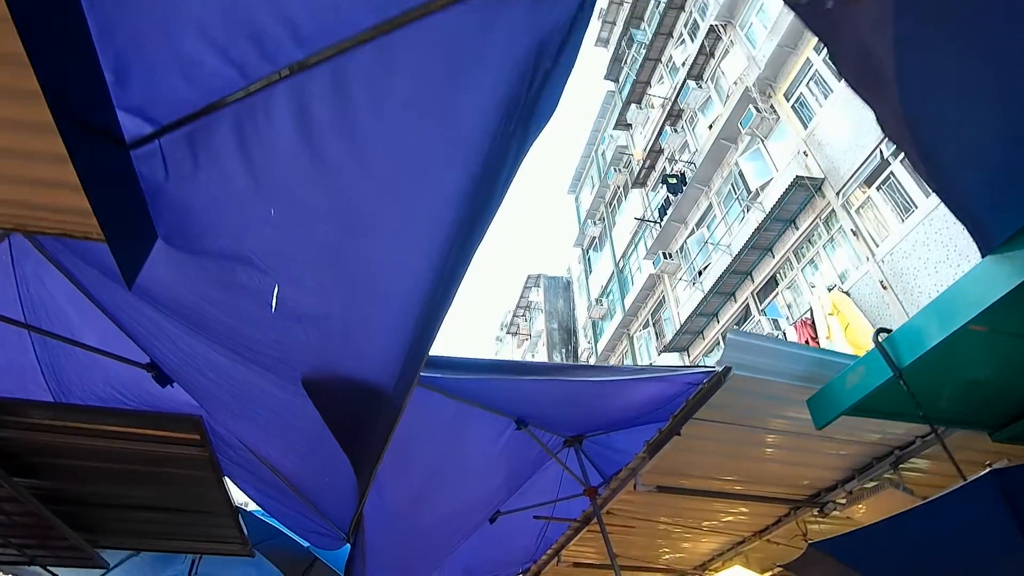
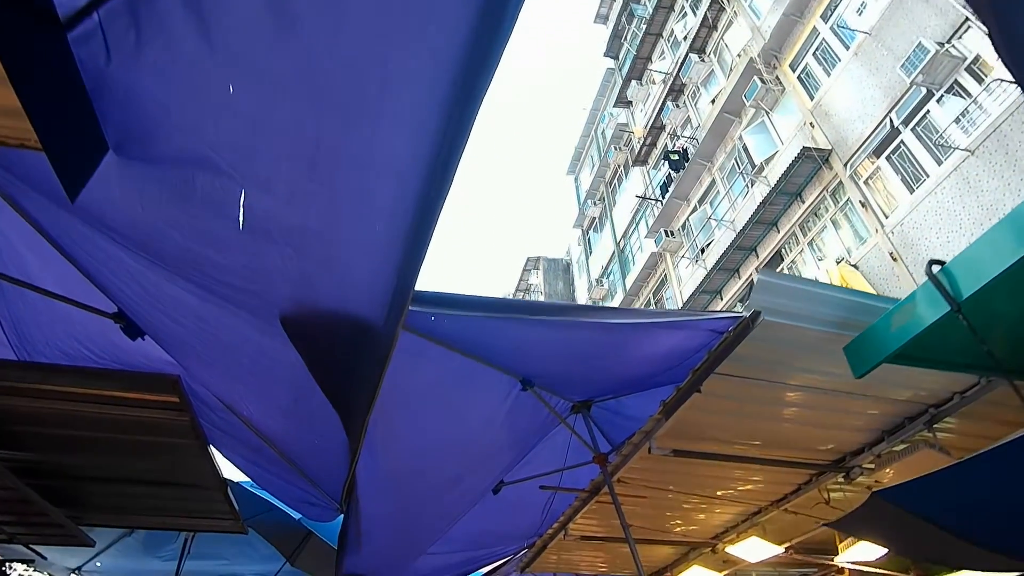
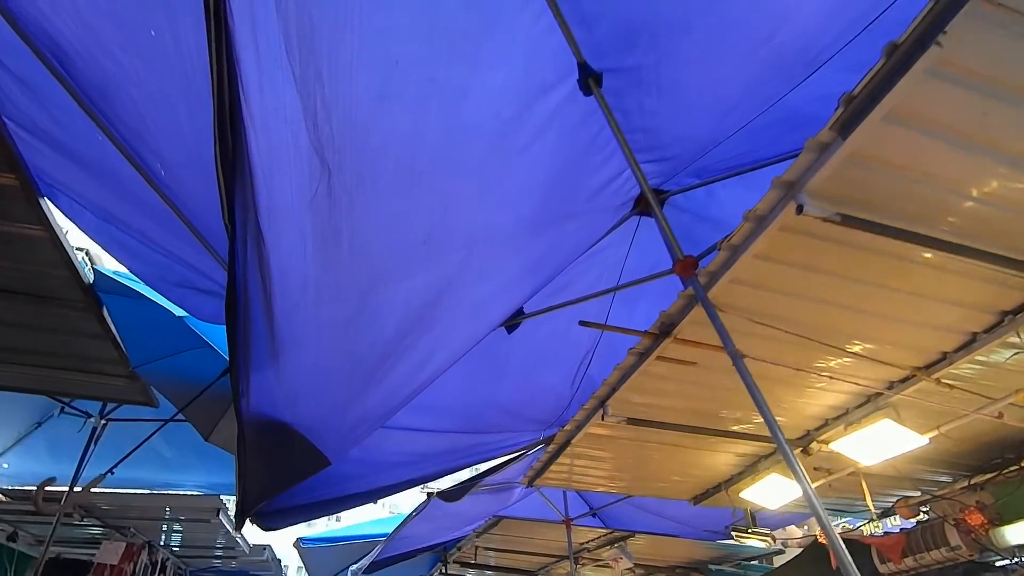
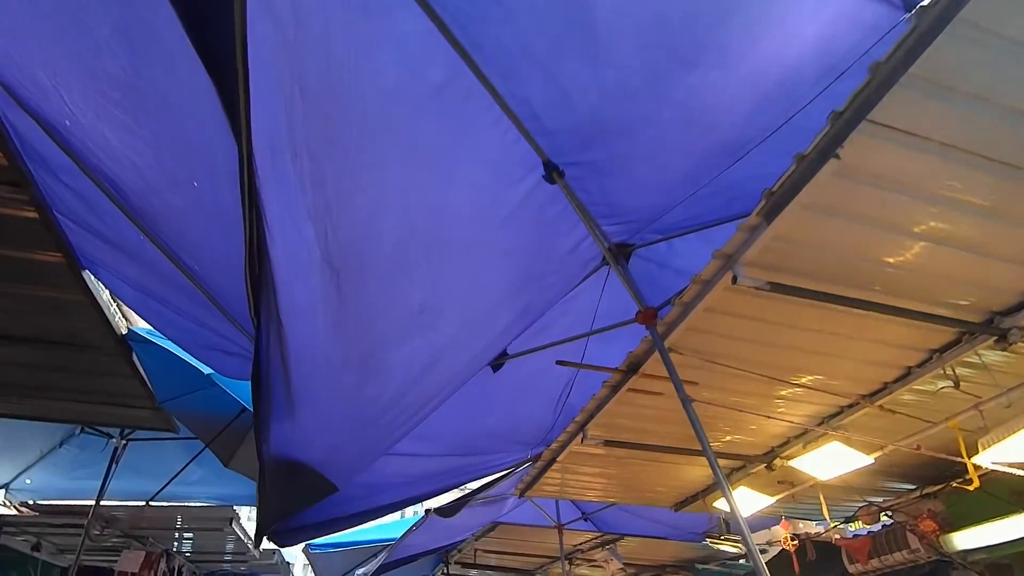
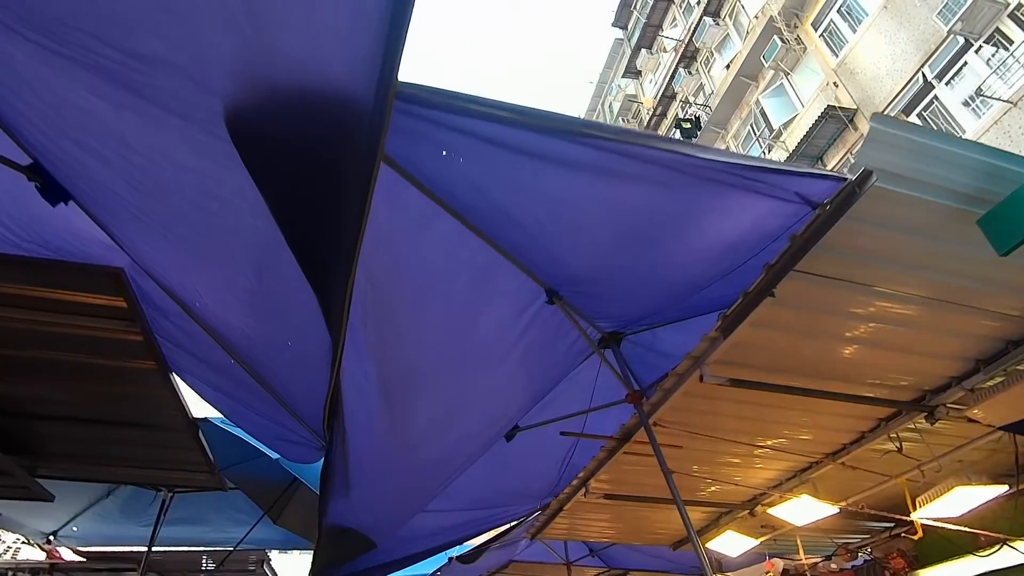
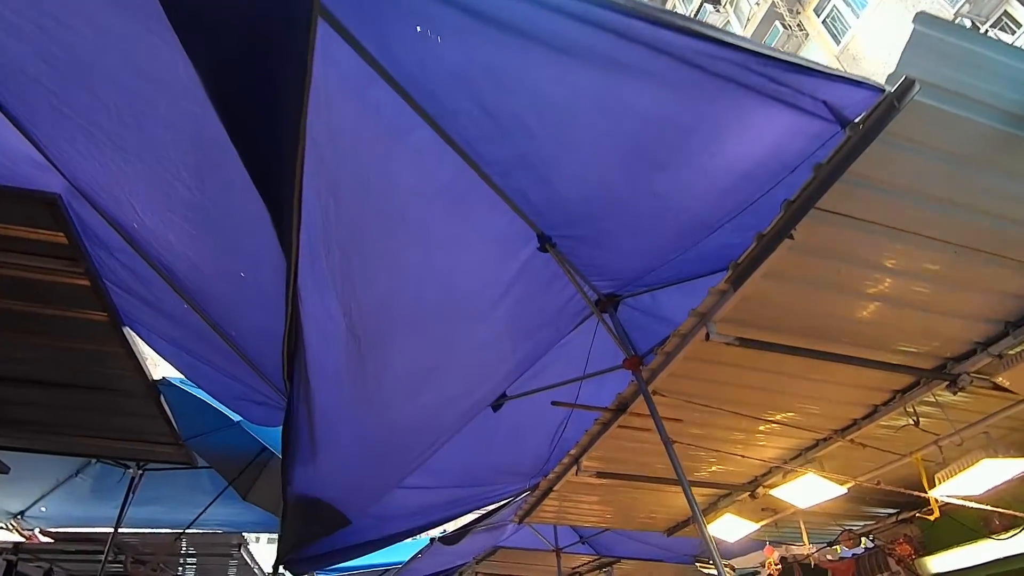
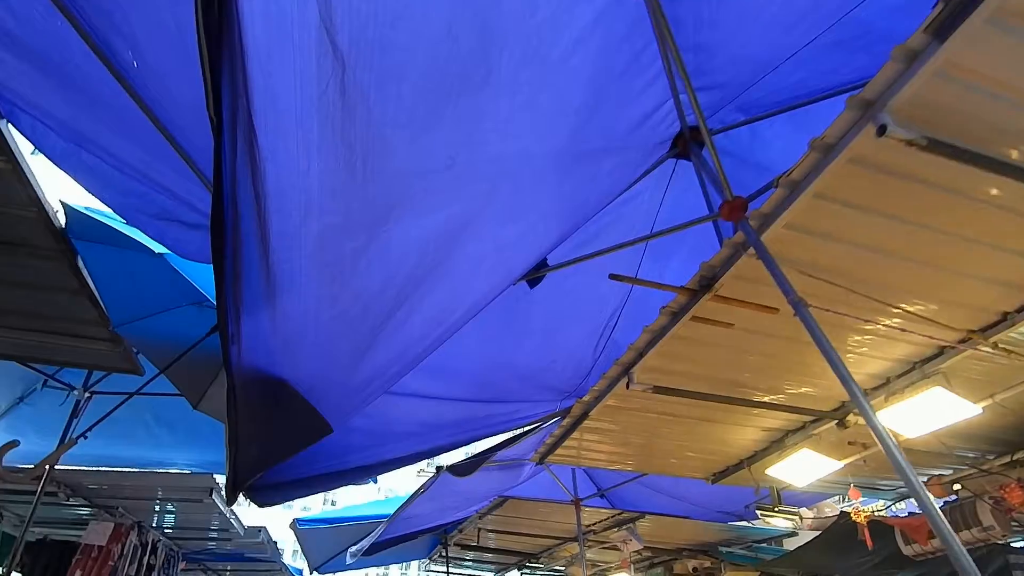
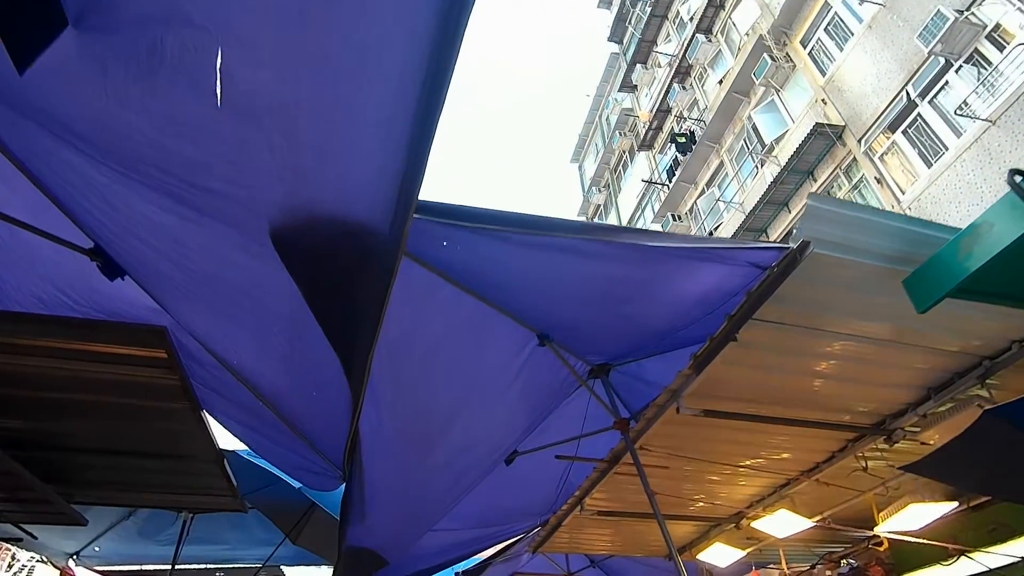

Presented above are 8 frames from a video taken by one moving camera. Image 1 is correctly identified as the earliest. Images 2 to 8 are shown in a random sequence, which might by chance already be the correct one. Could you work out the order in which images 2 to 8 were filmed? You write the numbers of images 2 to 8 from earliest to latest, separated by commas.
2, 8, 5, 6, 4, 3, 7
